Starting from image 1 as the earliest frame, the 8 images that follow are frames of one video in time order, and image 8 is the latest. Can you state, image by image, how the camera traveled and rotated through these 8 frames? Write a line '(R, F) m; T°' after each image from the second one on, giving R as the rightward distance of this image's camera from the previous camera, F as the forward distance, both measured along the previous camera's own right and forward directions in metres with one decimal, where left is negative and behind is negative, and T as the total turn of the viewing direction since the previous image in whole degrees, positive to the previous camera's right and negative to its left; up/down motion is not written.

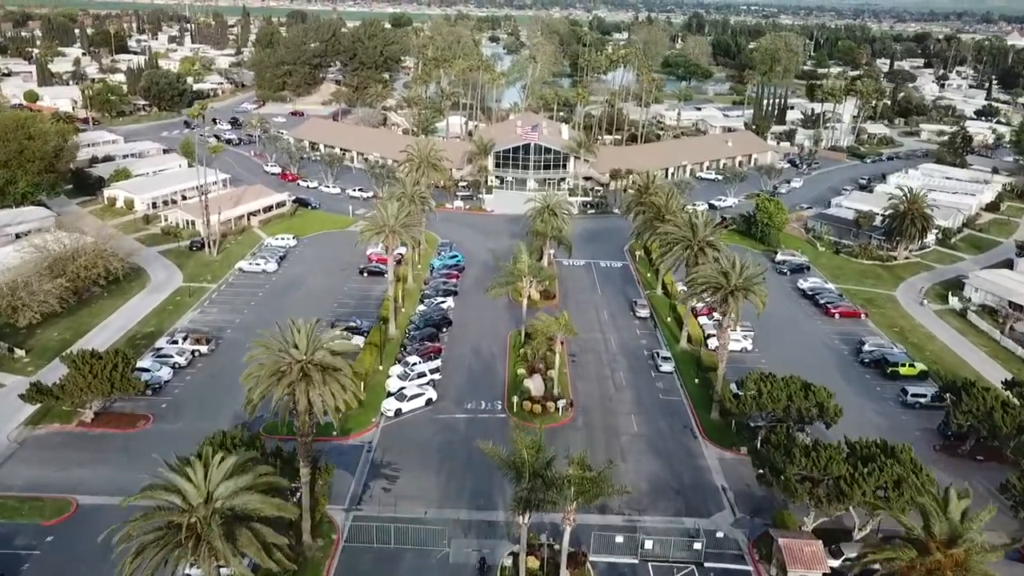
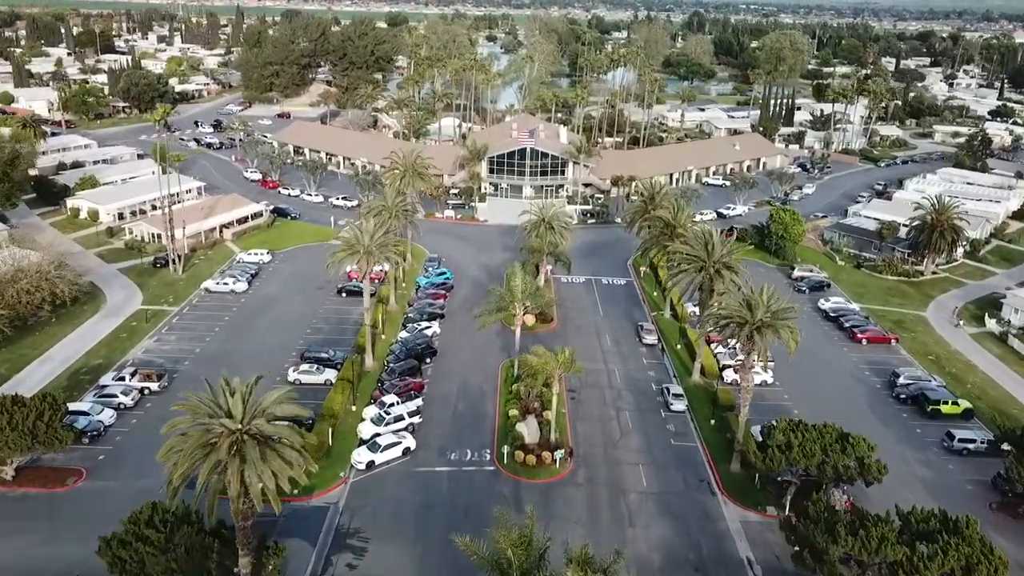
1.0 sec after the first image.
(+0.5, +6.6) m; 0°
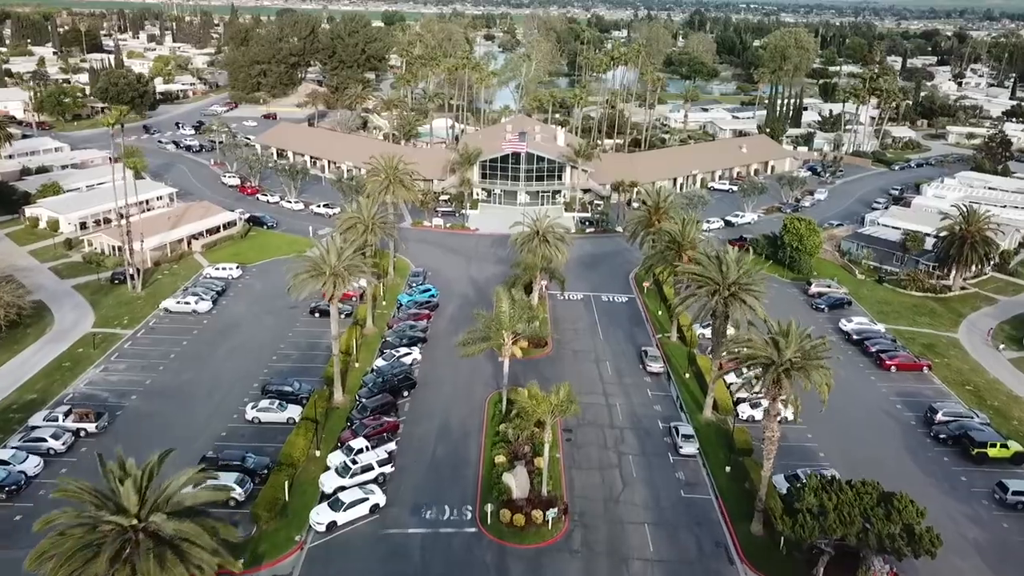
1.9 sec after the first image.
(+0.7, +6.2) m; 0°
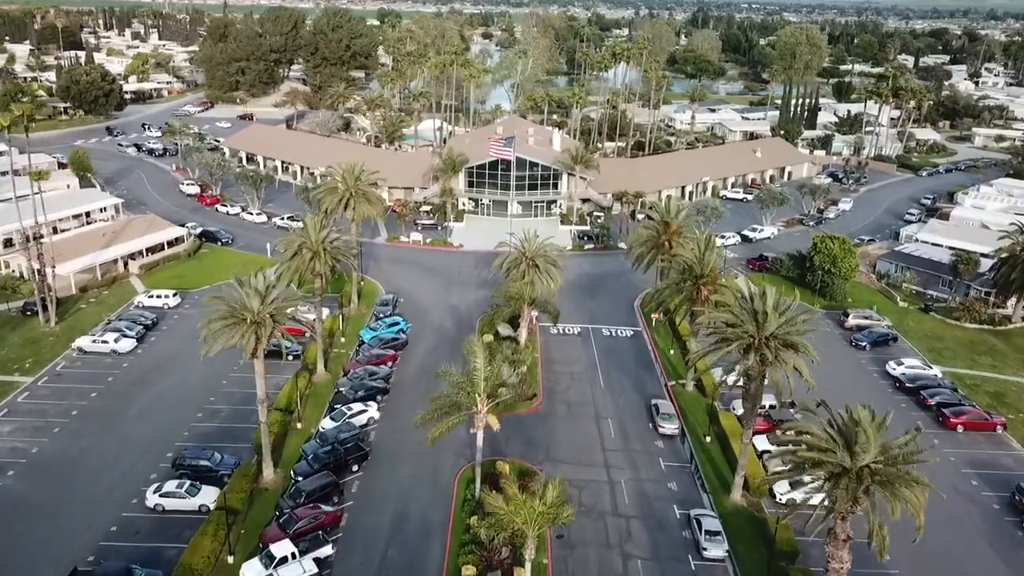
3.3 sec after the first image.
(+1.1, +10.2) m; 0°
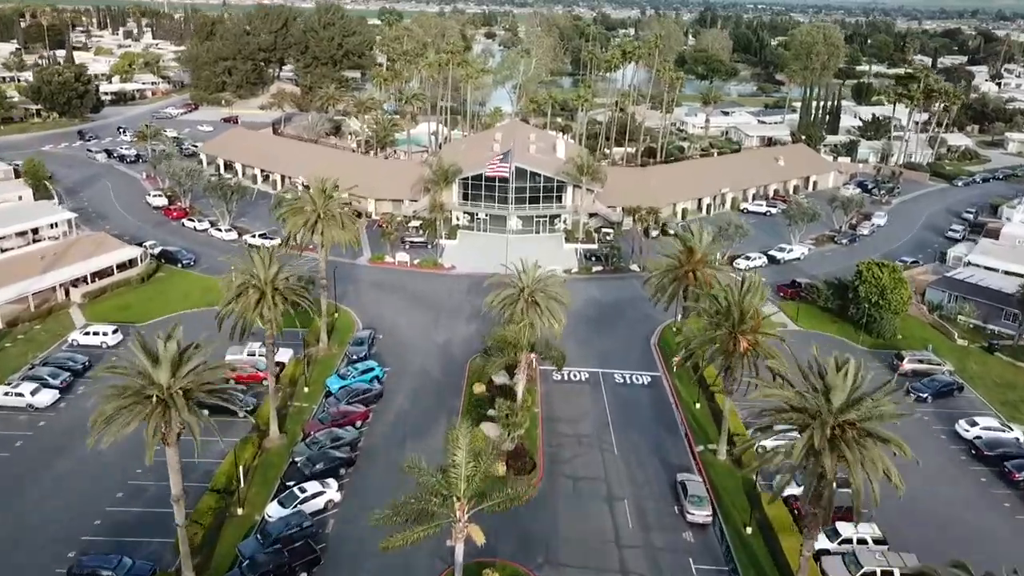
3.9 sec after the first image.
(+0.5, +8.5) m; 0°
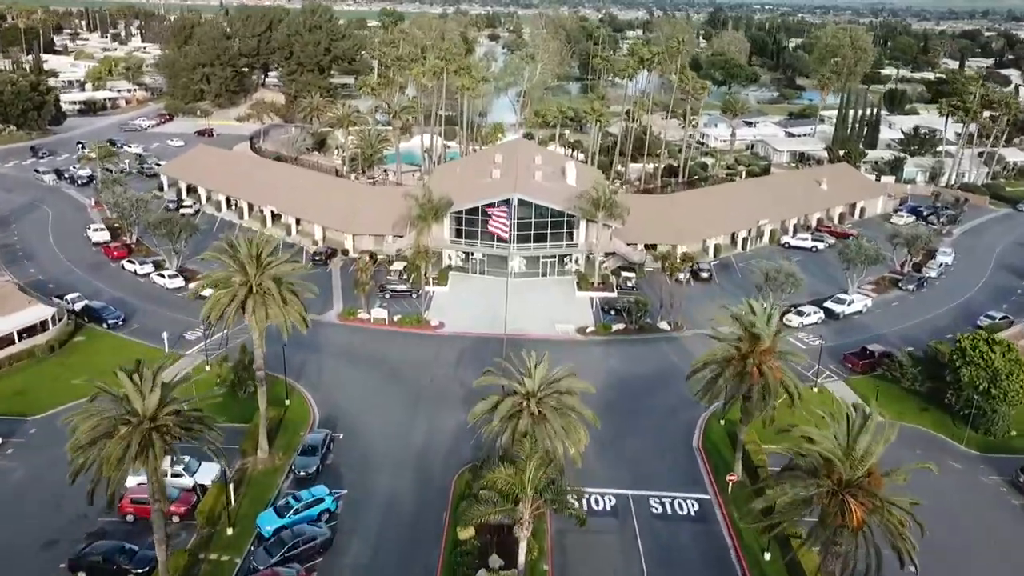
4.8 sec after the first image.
(+0.2, +12.2) m; 0°
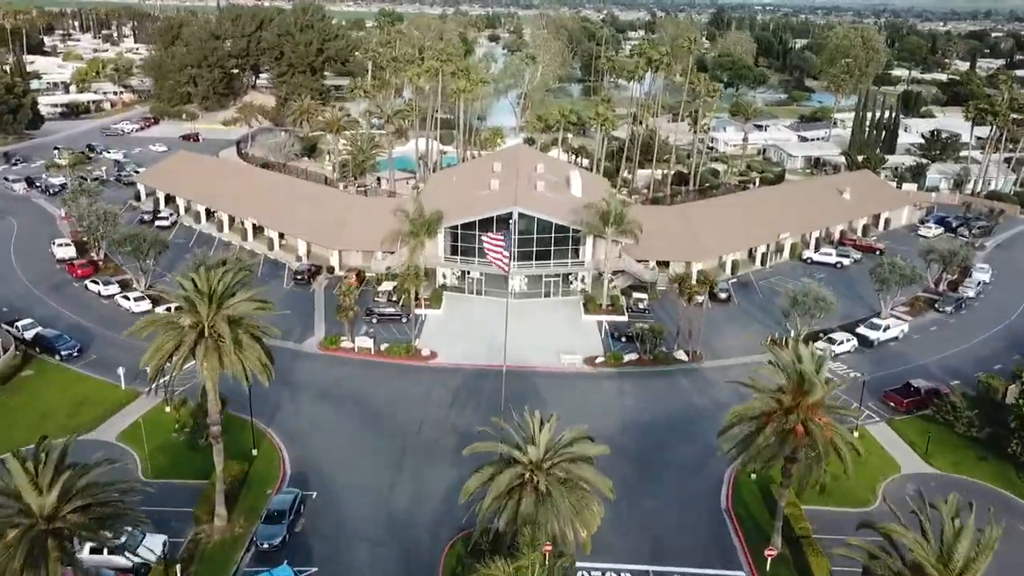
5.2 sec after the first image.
(0.0, +5.5) m; 0°
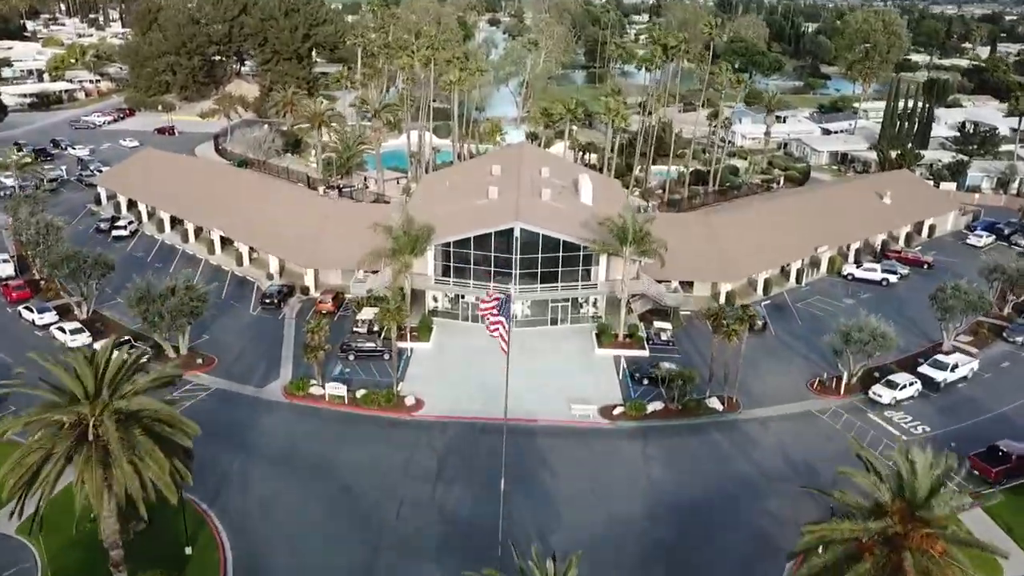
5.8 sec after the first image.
(0.0, +8.1) m; 0°
